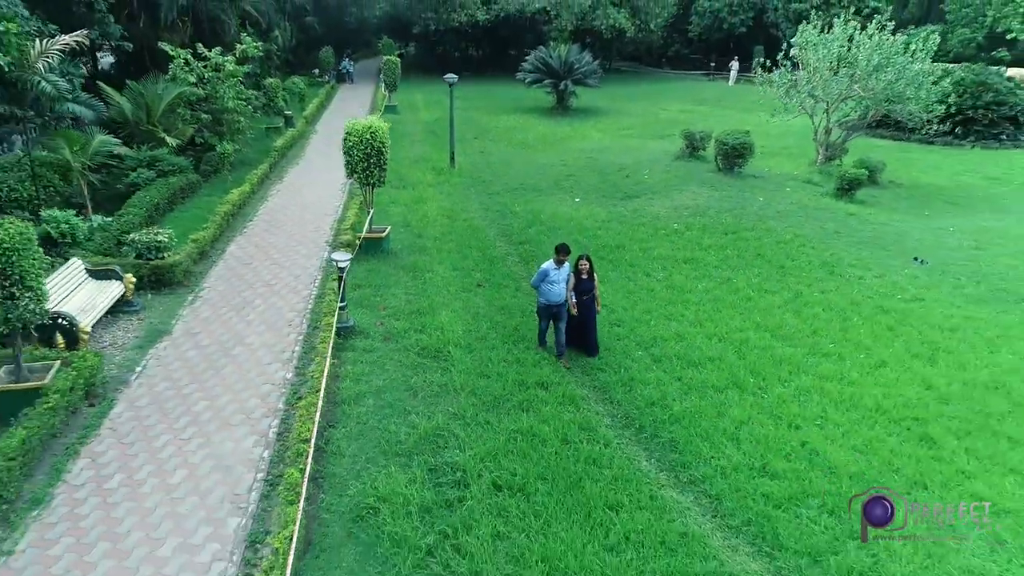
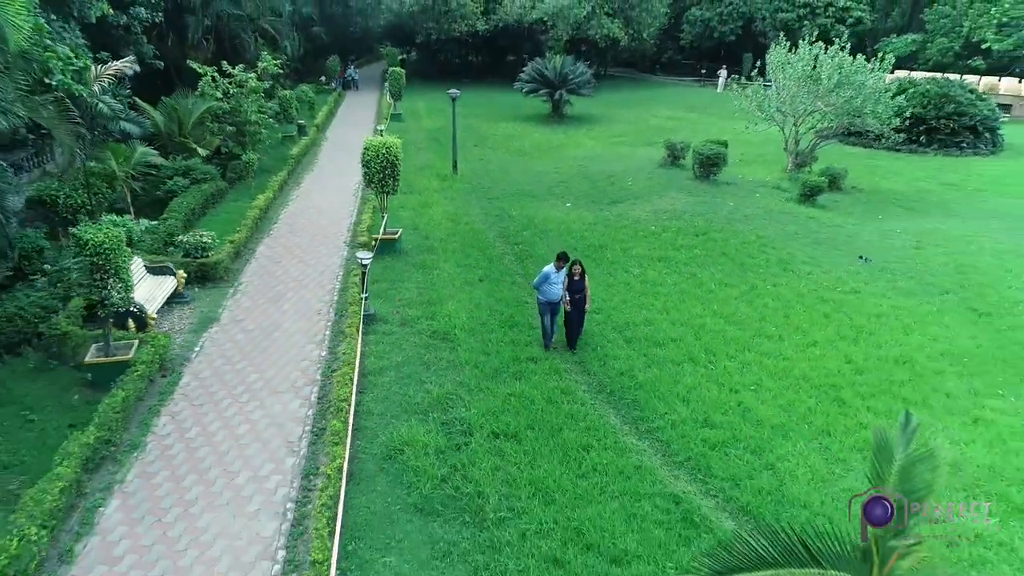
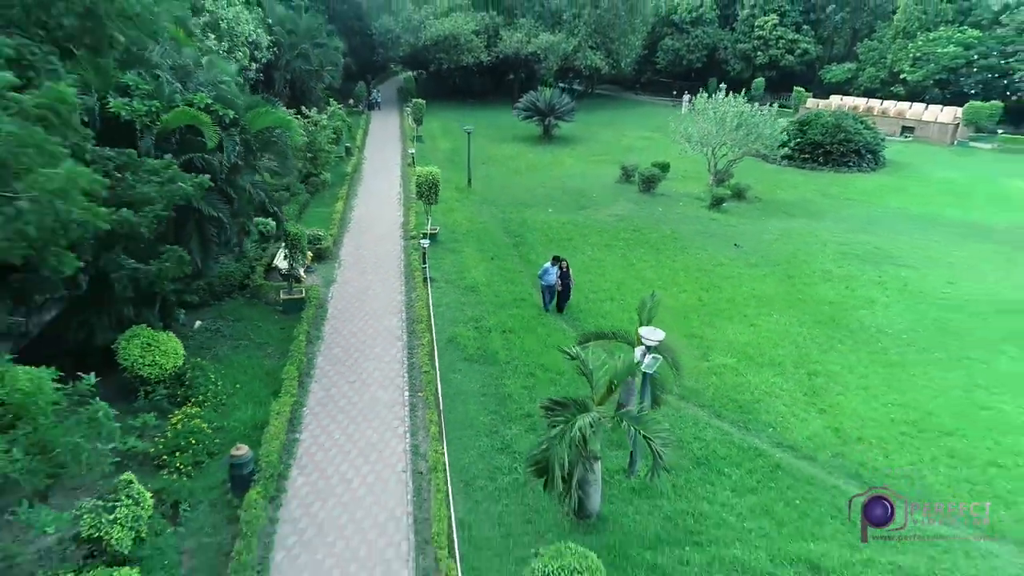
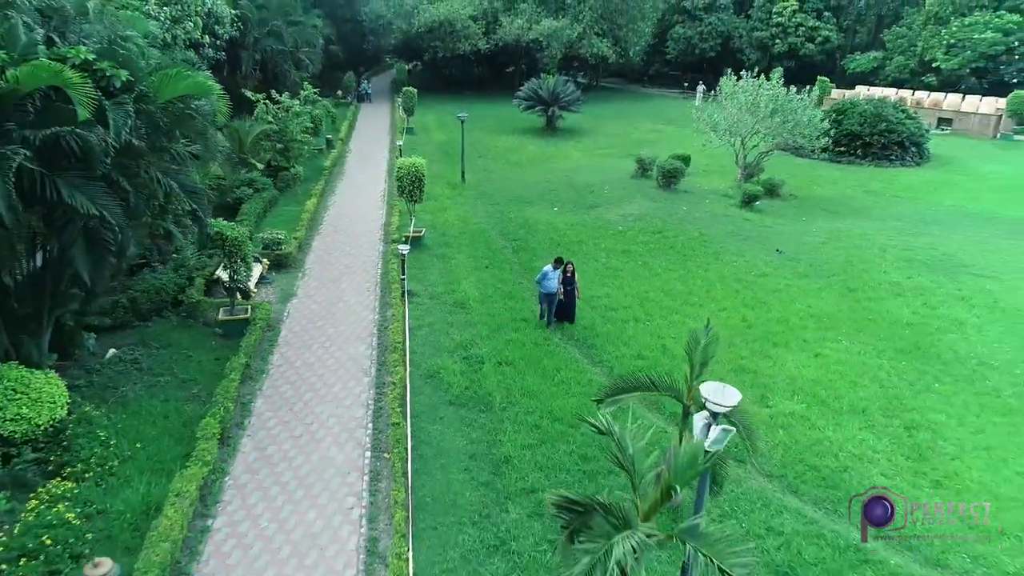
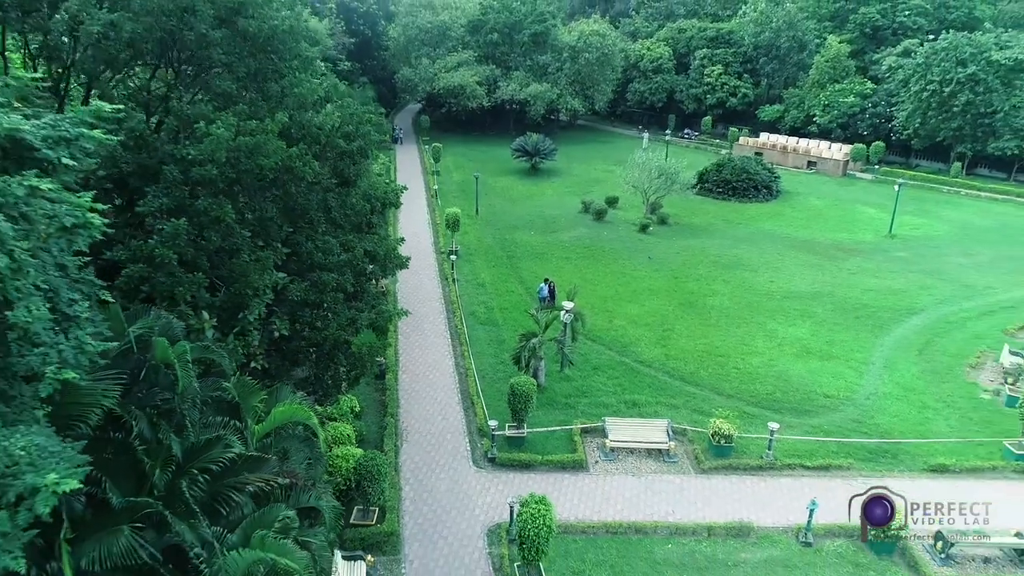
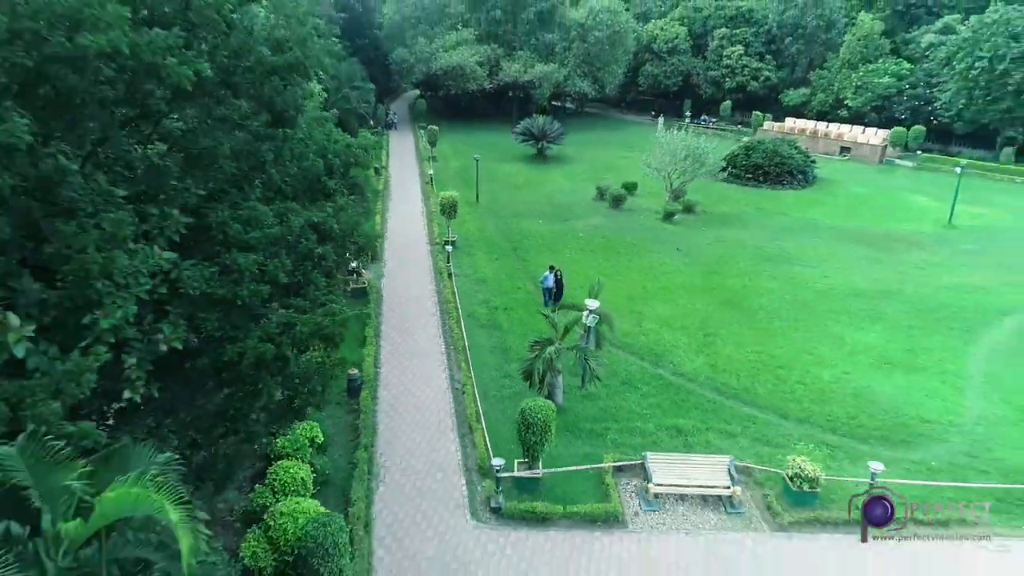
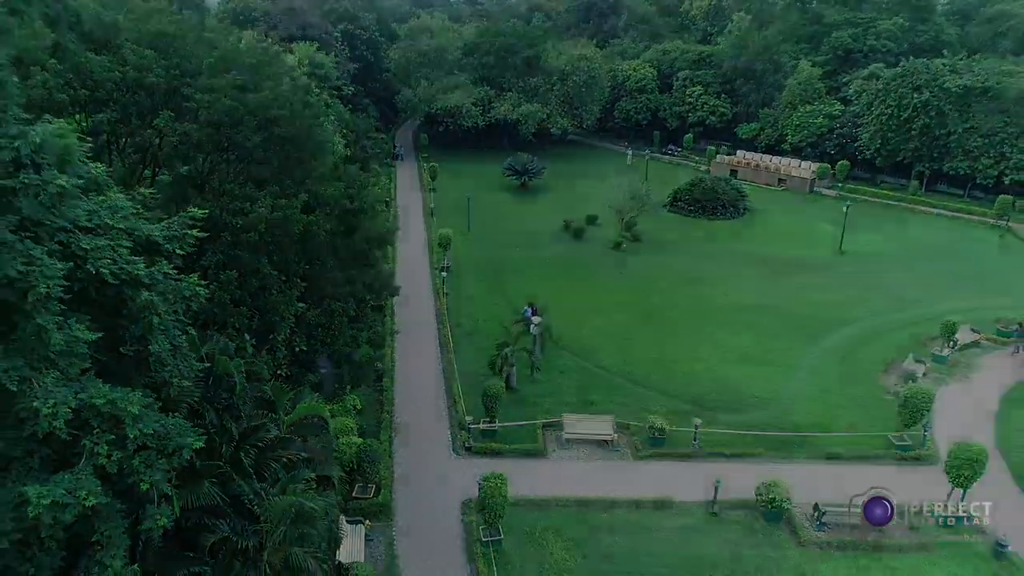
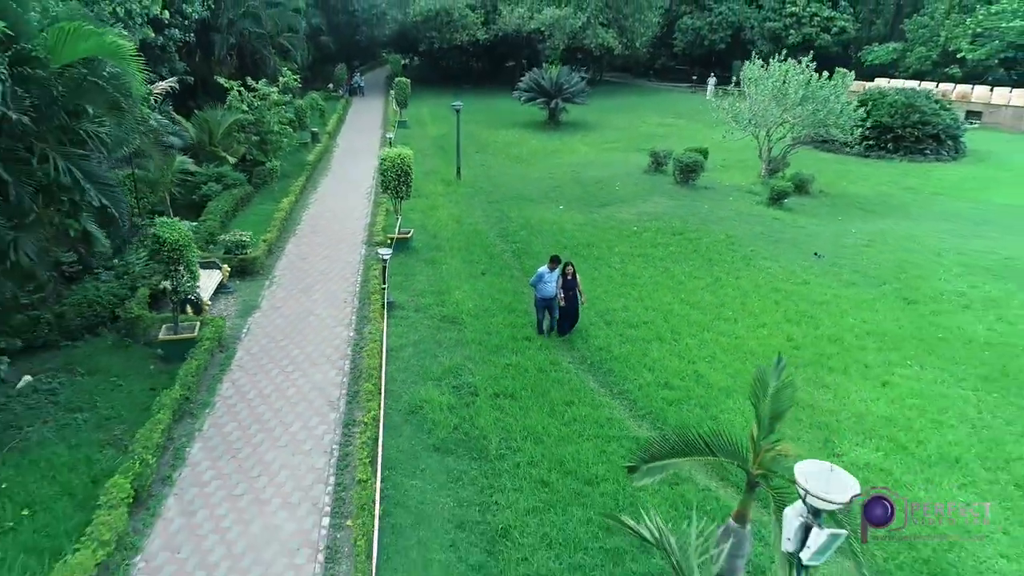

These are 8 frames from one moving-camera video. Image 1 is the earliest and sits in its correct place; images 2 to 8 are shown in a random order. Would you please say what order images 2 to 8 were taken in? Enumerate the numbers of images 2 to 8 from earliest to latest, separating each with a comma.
2, 8, 4, 3, 6, 5, 7
